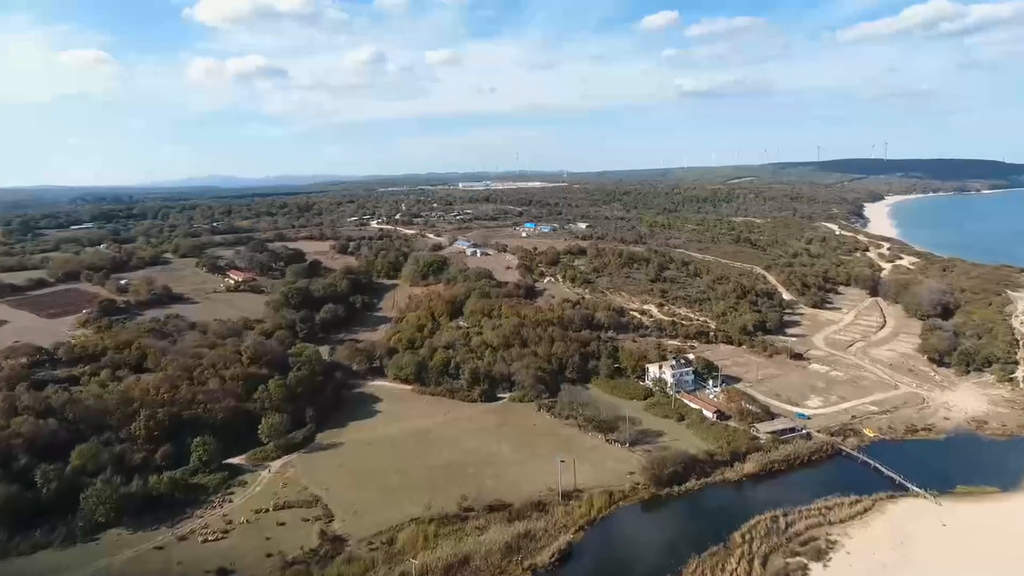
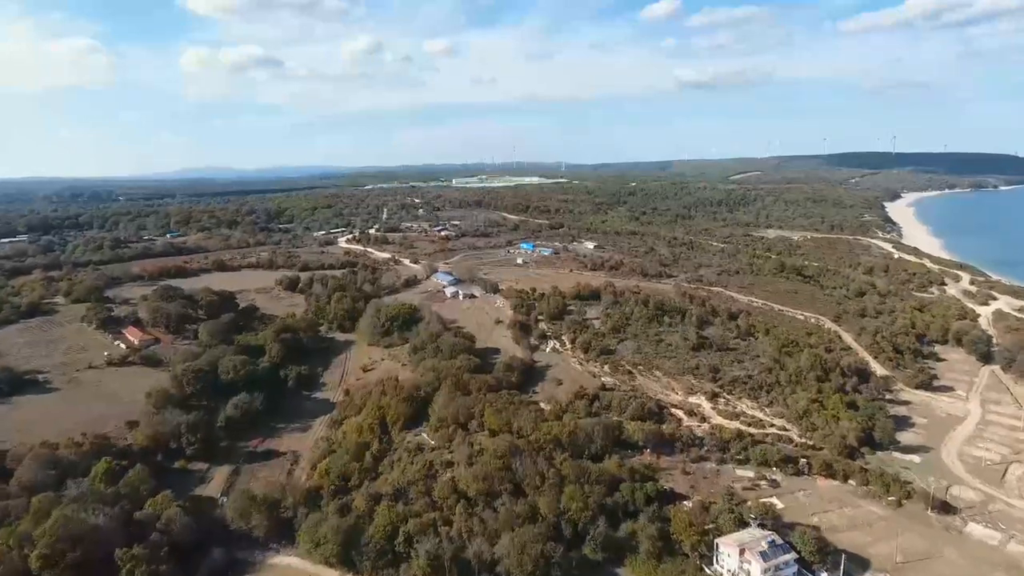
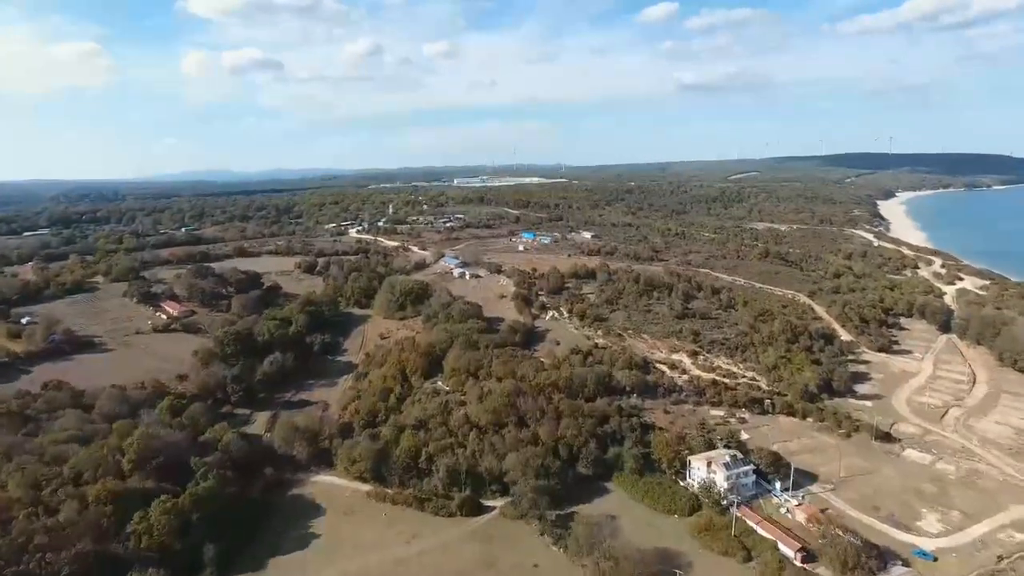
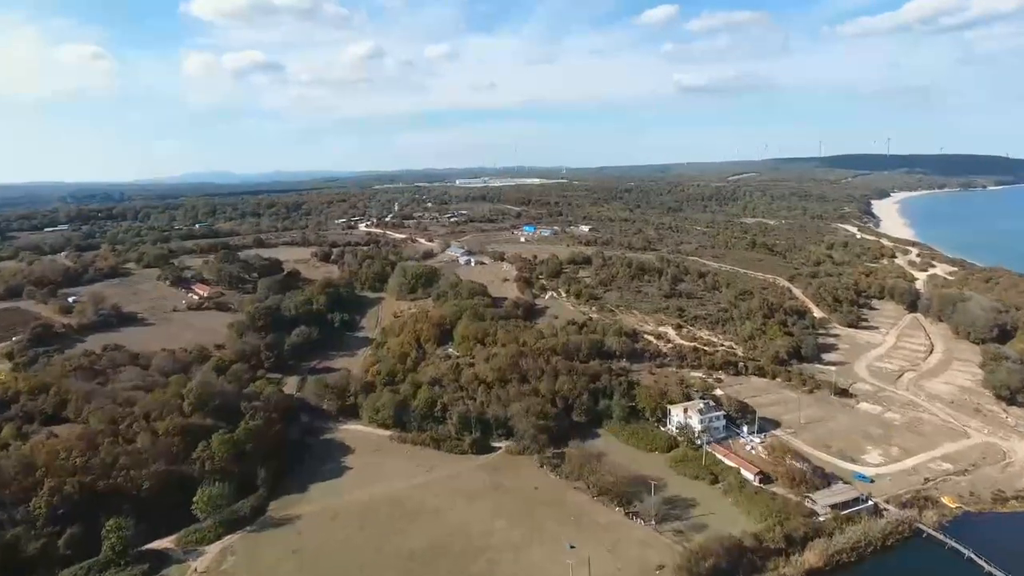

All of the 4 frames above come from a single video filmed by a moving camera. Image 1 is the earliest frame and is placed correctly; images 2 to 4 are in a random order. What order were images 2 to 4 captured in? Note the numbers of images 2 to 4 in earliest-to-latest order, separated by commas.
4, 3, 2
